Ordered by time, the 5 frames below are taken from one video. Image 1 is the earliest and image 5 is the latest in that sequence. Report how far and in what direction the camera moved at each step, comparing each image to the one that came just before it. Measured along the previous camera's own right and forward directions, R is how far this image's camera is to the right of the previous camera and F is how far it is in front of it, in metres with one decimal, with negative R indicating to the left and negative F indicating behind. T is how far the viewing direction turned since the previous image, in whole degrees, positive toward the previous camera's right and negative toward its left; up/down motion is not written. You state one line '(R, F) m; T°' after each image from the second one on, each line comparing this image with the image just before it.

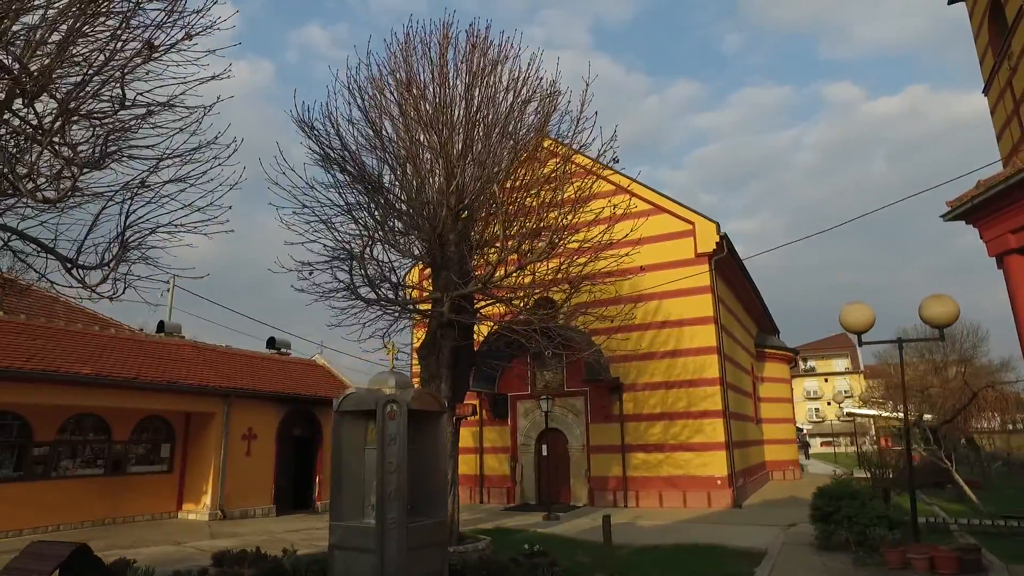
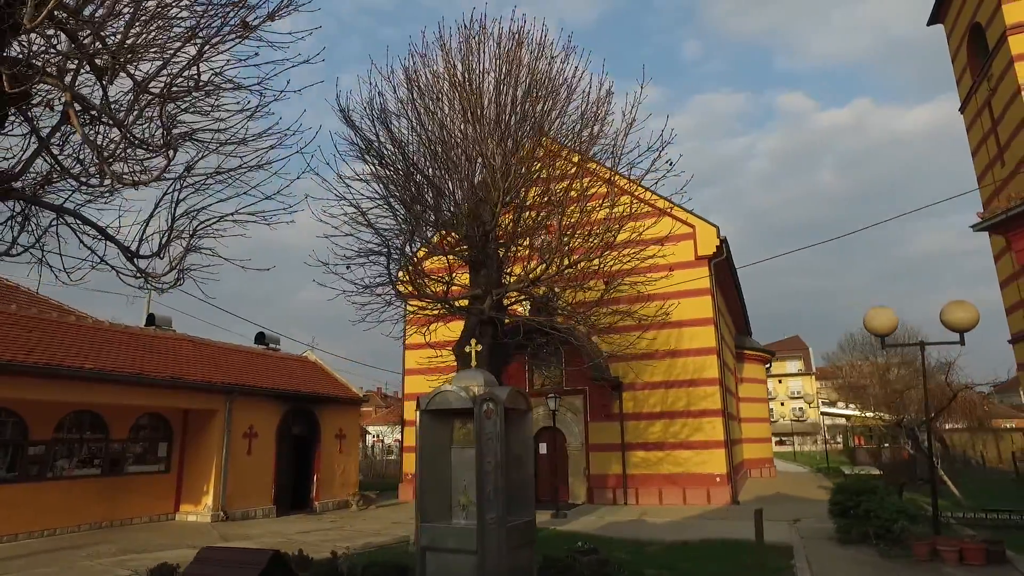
(-1.6, +0.1) m; +5°
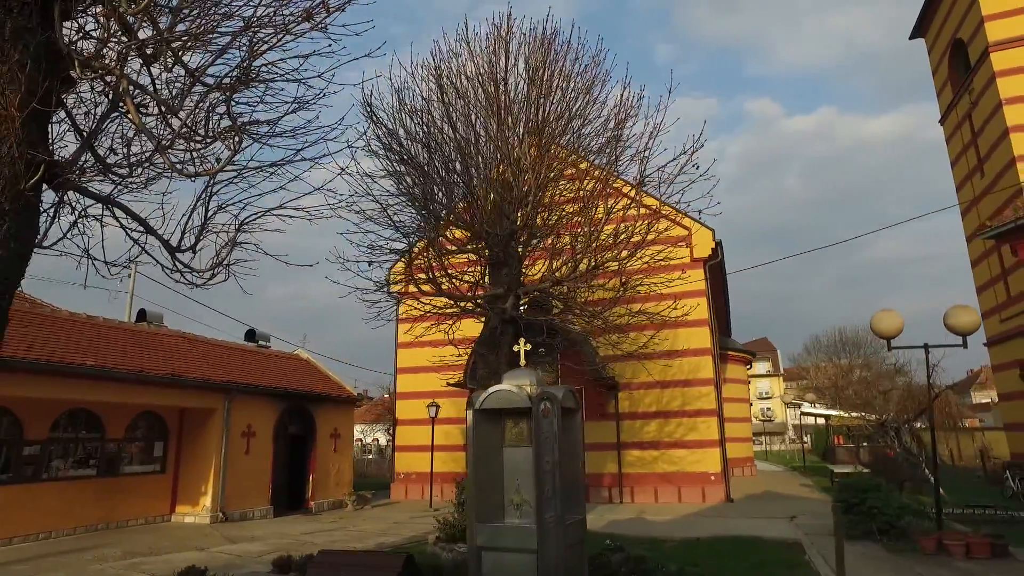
(-1.0, 0.0) m; +3°
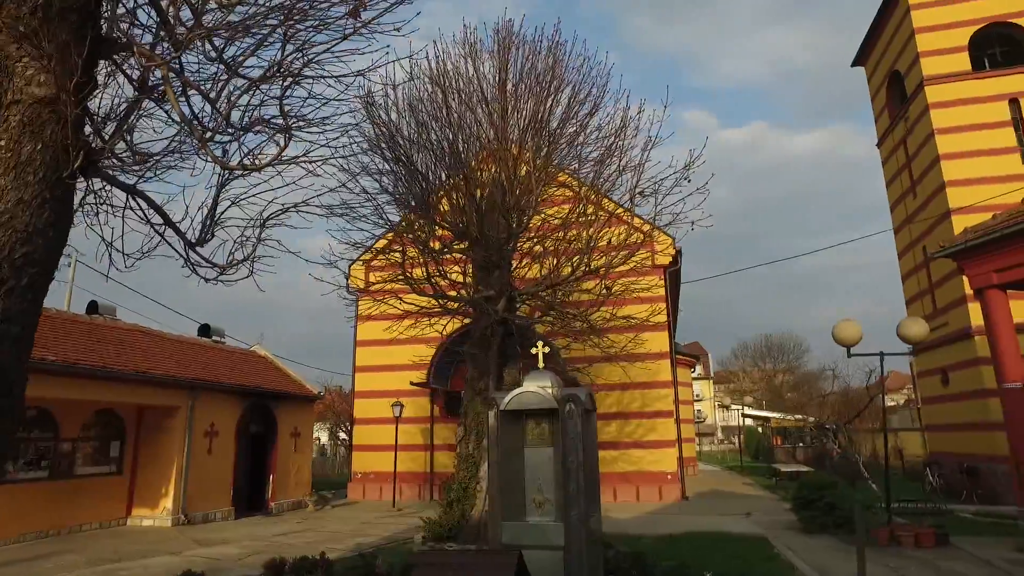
(-1.1, -0.1) m; +6°
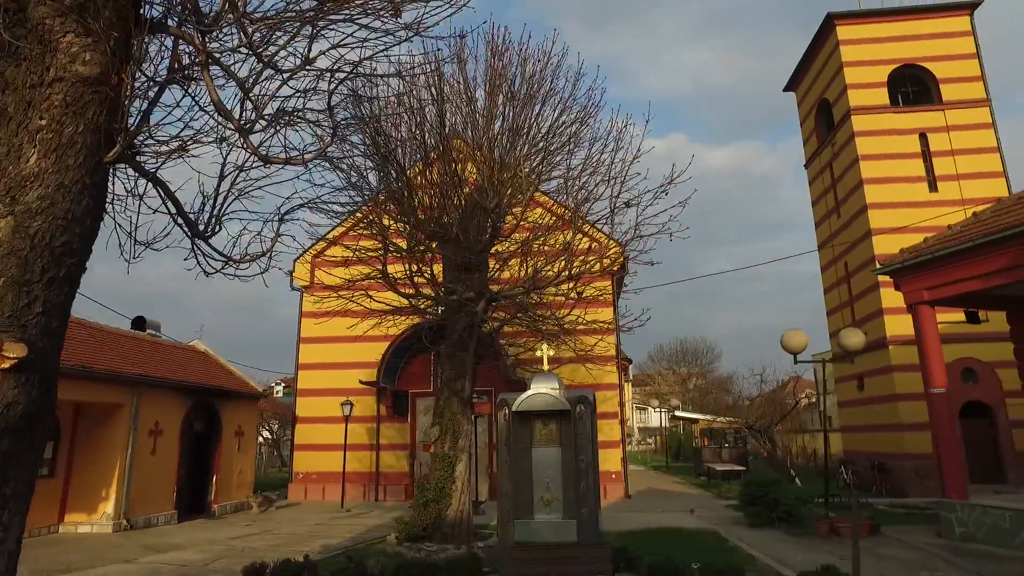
(-1.1, -0.1) m; +7°
